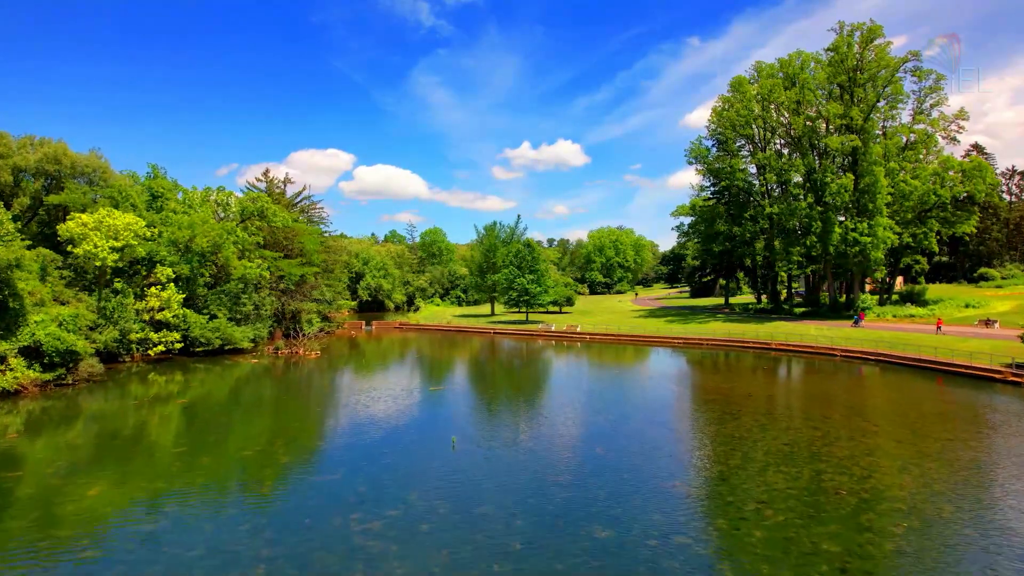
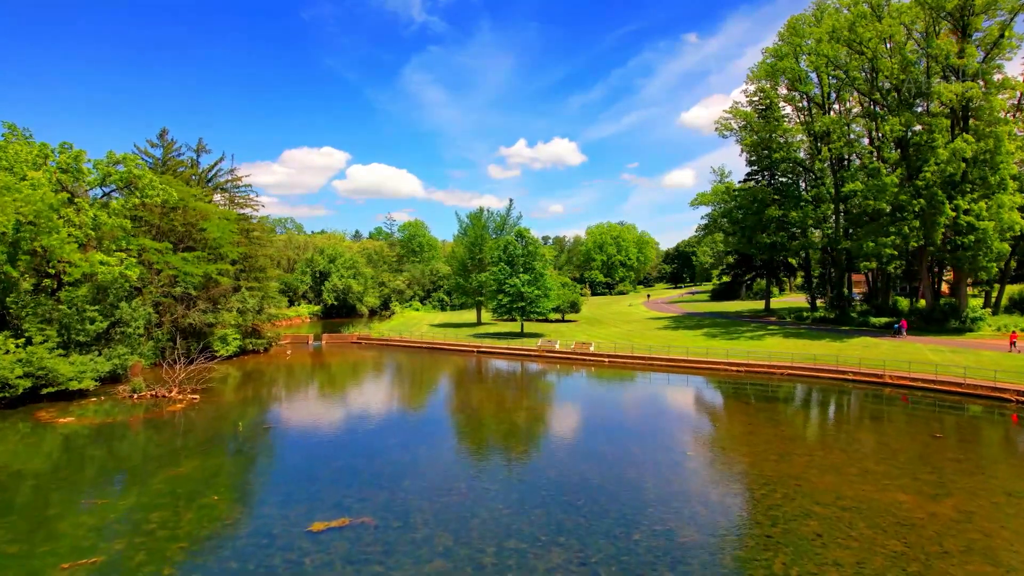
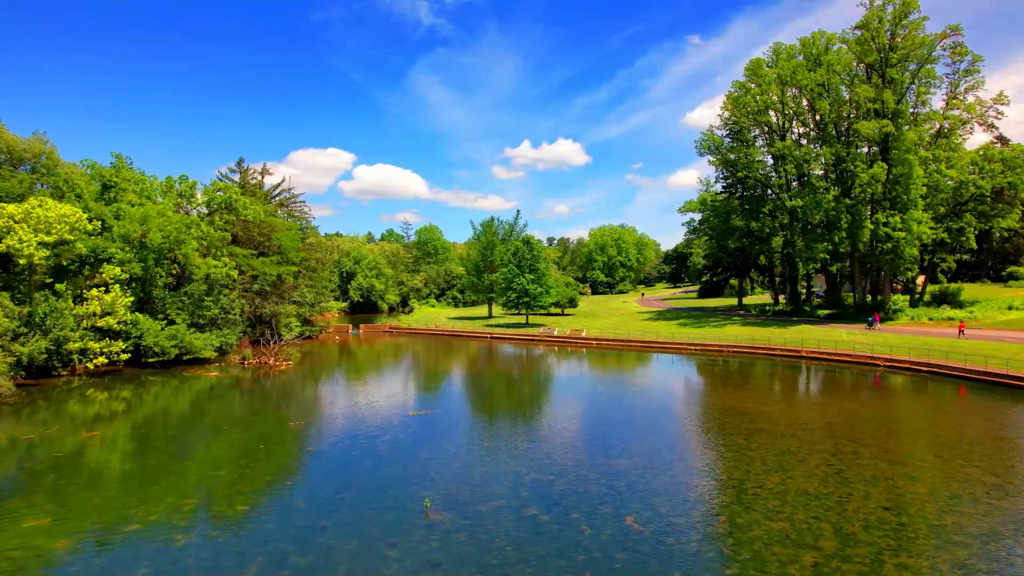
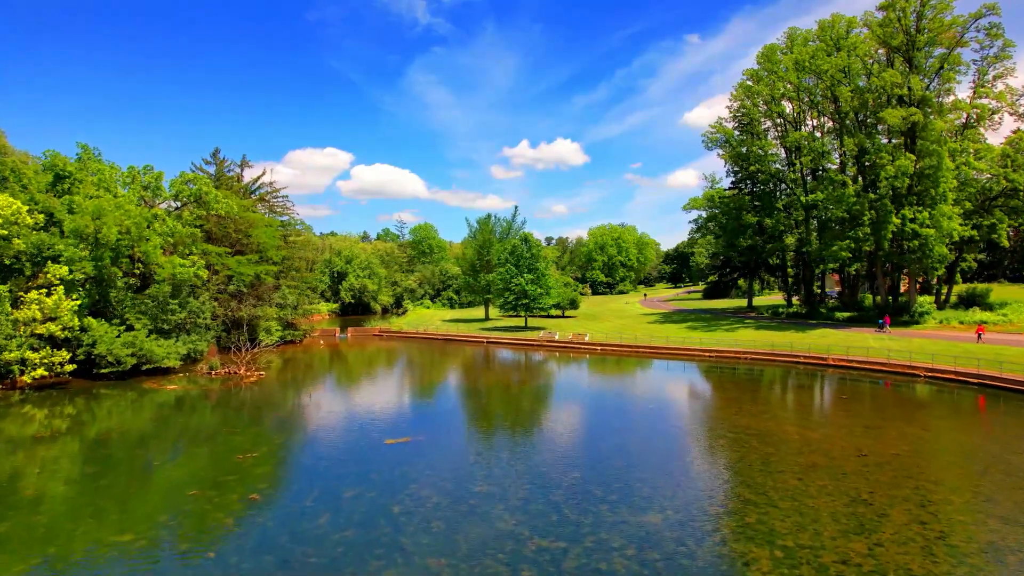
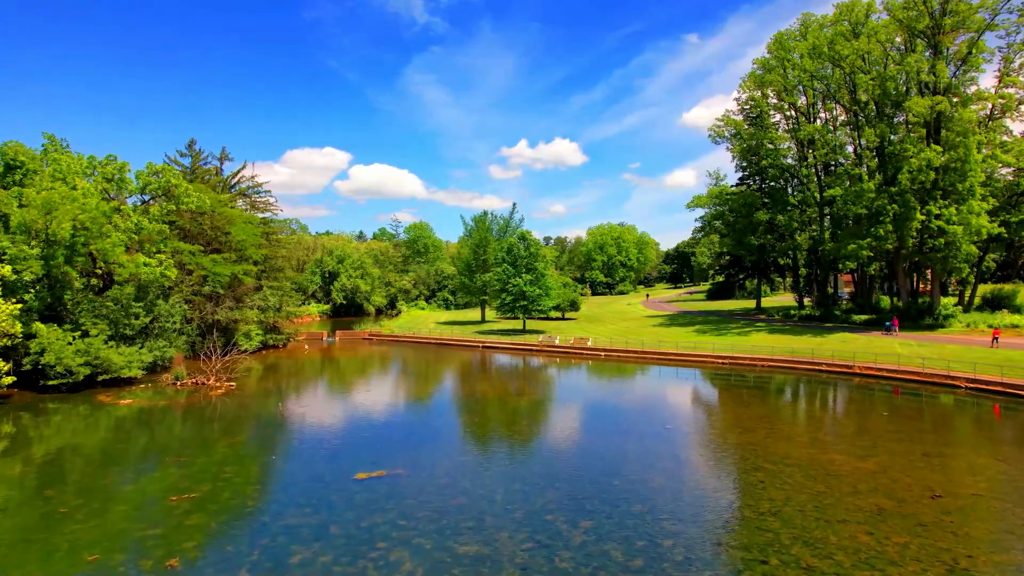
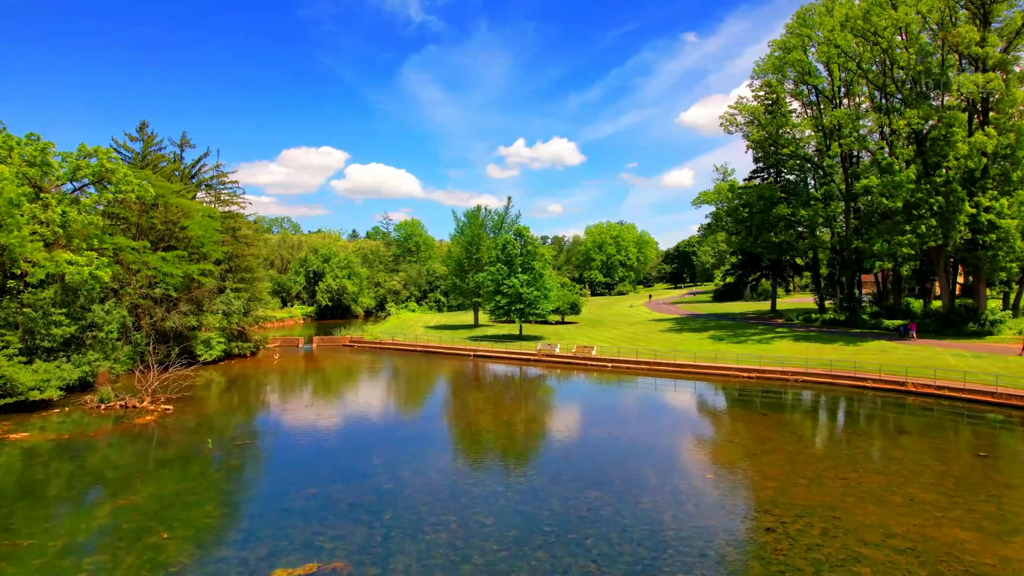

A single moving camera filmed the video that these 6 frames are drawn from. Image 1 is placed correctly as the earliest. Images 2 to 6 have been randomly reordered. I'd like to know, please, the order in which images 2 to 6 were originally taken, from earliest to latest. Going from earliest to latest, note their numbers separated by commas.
3, 4, 5, 2, 6
